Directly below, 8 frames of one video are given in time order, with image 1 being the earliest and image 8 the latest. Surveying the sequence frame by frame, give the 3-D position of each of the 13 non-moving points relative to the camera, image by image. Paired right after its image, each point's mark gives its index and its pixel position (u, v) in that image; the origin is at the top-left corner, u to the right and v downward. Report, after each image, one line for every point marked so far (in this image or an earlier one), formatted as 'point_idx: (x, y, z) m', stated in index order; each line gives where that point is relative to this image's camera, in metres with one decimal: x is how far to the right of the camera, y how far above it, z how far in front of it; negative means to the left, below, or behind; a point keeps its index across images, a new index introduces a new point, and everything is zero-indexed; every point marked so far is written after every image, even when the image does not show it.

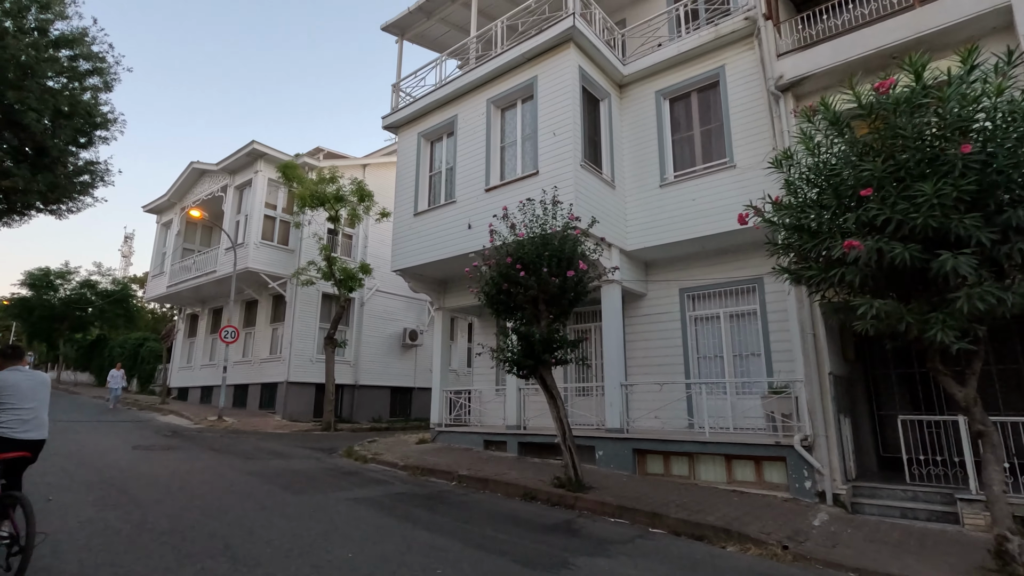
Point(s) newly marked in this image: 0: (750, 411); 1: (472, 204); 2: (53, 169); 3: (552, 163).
0: (+4.6, -2.4, +10.4) m
1: (-0.8, +1.9, +12.0) m
2: (-12.0, +3.1, +14.0) m
3: (+0.9, +2.5, +10.7) m
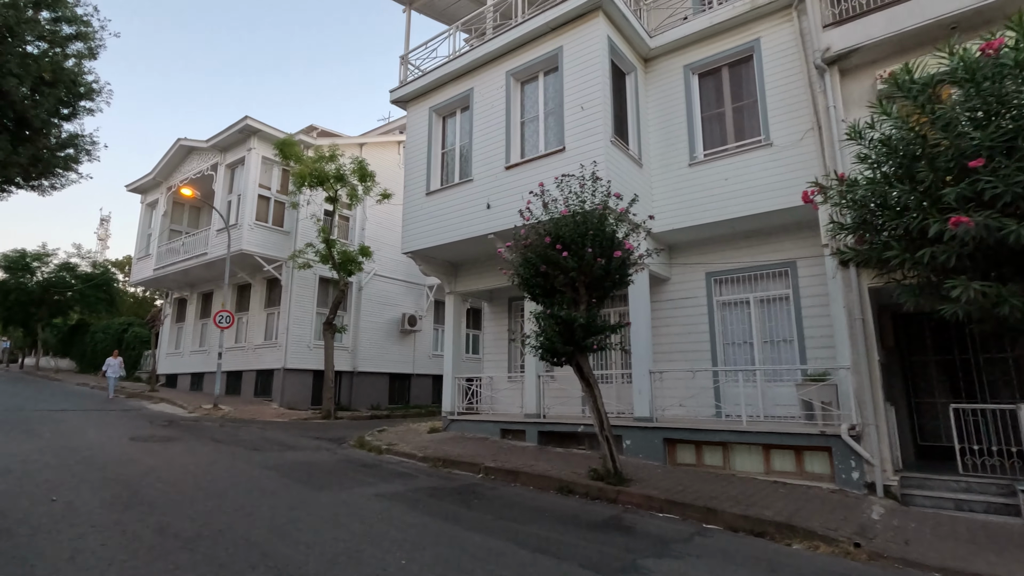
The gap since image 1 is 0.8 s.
0: (+5.0, -2.1, +10.1) m
1: (-0.4, +2.3, +11.4) m
2: (-11.7, +3.6, +13.1) m
3: (+1.3, +2.8, +10.2) m
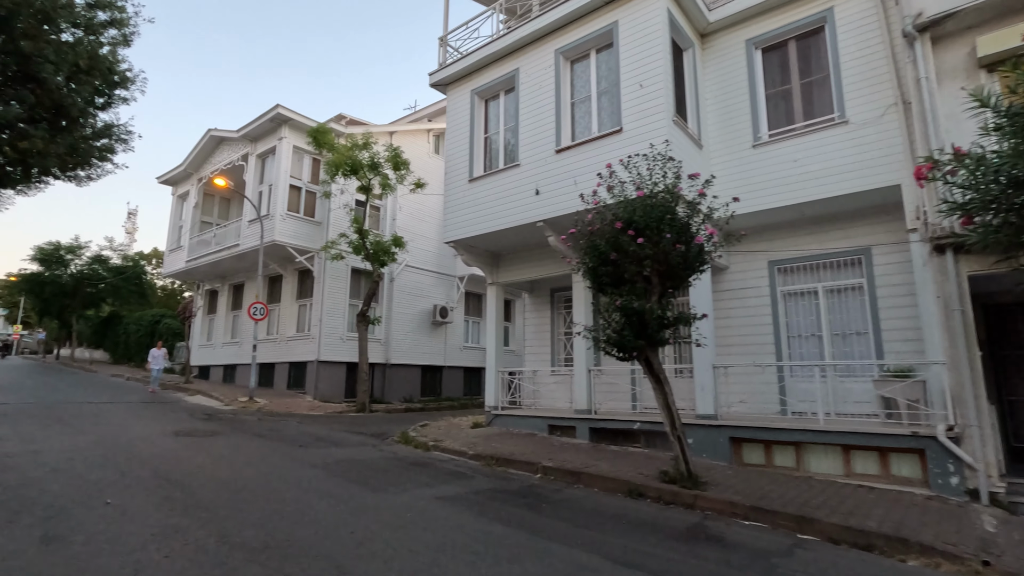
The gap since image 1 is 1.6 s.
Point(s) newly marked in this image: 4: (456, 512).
0: (+6.0, -1.9, +9.4) m
1: (+0.6, +2.5, +10.9) m
2: (-10.6, +3.8, +12.8) m
3: (+2.3, +3.0, +9.5) m
4: (-0.7, -2.6, +6.2) m
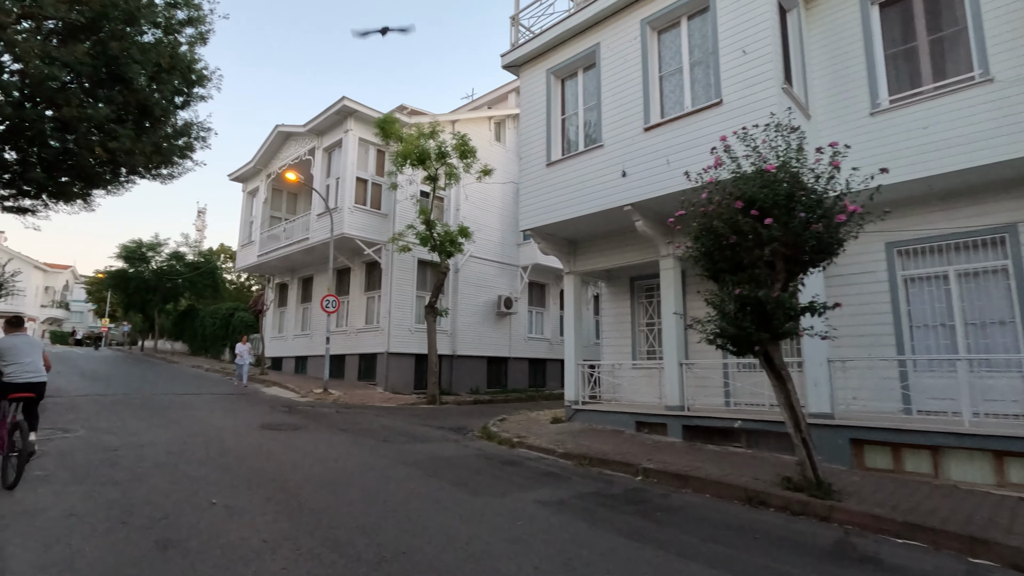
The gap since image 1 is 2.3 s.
0: (+7.5, -1.6, +8.3) m
1: (+2.2, +2.7, +10.2) m
2: (-8.8, +3.9, +13.1) m
3: (+3.8, +3.2, +8.7) m
4: (+0.6, -2.5, +5.7) m
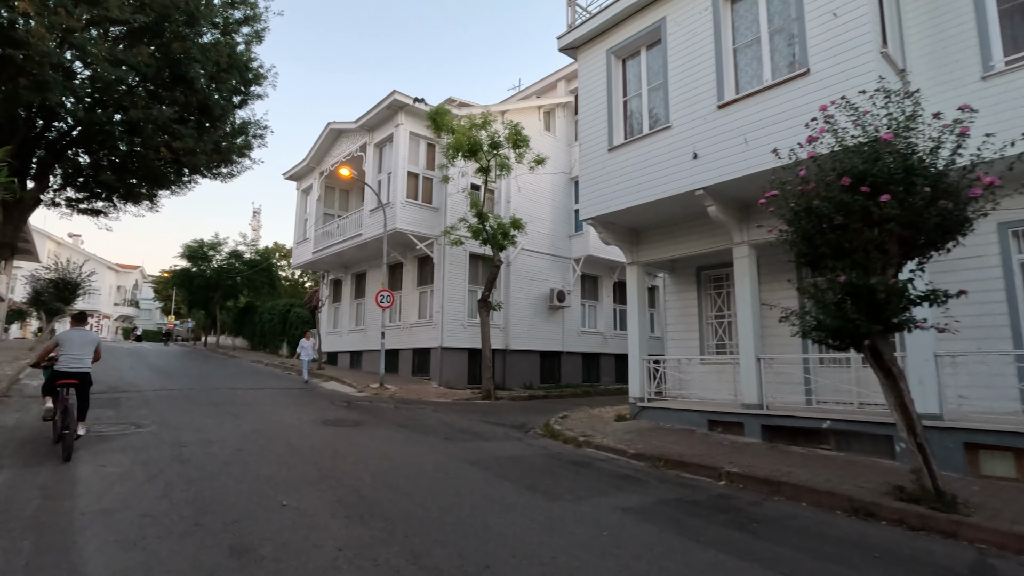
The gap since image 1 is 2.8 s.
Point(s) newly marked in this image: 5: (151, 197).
0: (+8.5, -1.4, +7.2) m
1: (+3.3, +2.9, +9.5) m
2: (-7.4, +3.9, +13.3) m
3: (+4.7, +3.4, +7.9) m
4: (+1.4, -2.4, +5.2) m
5: (-9.4, +2.4, +13.9) m
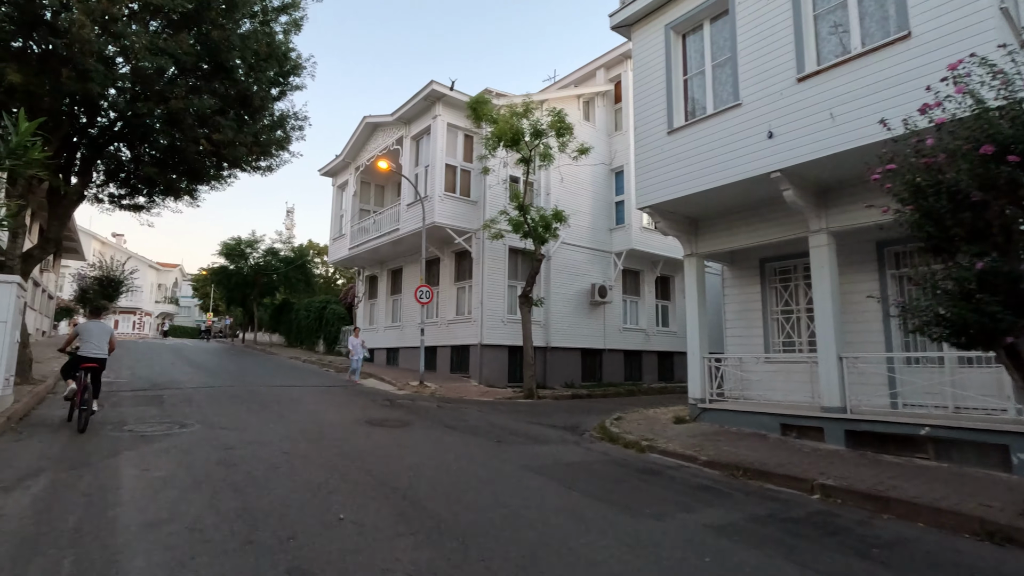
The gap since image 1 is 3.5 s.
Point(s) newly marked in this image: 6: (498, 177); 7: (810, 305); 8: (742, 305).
0: (+9.3, -1.3, +6.1) m
1: (+4.2, +3.0, +8.6) m
2: (-6.3, +4.1, +13.0) m
3: (+5.6, +3.5, +6.9) m
4: (+2.1, -2.3, +4.5) m
5: (-8.2, +2.5, +13.7) m
6: (-0.5, +4.0, +19.4) m
7: (+6.1, -0.4, +11.0) m
8: (+5.2, -0.4, +12.0) m
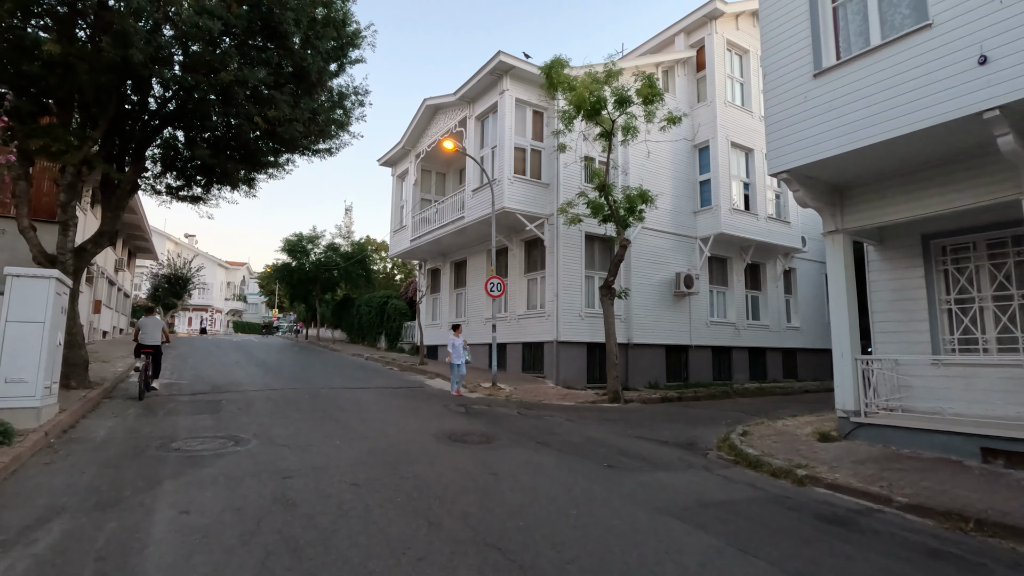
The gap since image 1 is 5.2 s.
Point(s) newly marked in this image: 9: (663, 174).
0: (+10.5, -1.0, +3.4) m
1: (+5.6, +3.2, +6.4) m
2: (-4.4, +4.2, +11.7) m
3: (+6.8, +3.8, +4.5) m
4: (+3.2, -2.1, +2.5) m
5: (-6.2, +2.6, +12.6) m
6: (+2.0, +4.3, +17.5) m
7: (+7.8, -0.1, +8.6) m
8: (+7.0, -0.1, +9.7) m
9: (+5.5, +4.2, +19.7) m
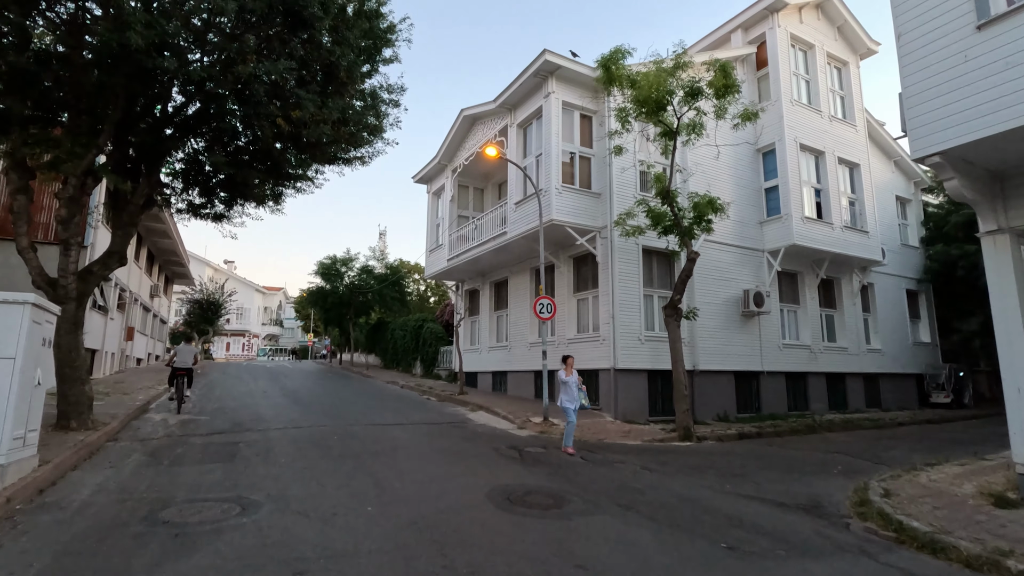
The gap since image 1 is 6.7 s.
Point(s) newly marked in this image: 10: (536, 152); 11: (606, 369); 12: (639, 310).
0: (+11.1, -0.9, +1.0) m
1: (+6.4, +3.1, +4.4) m
2: (-3.3, +3.7, +10.4) m
3: (+7.4, +3.8, +2.6) m
4: (+3.8, -2.1, +0.5) m
5: (-5.1, +2.1, +11.4) m
6: (+3.4, +3.7, +15.8) m
7: (+8.7, -0.2, +6.4) m
8: (+7.9, -0.3, +7.5) m
9: (+7.1, +3.5, +17.8) m
10: (+0.7, +4.2, +16.4) m
11: (+2.6, -2.2, +14.7) m
12: (+3.6, -0.6, +15.2) m
